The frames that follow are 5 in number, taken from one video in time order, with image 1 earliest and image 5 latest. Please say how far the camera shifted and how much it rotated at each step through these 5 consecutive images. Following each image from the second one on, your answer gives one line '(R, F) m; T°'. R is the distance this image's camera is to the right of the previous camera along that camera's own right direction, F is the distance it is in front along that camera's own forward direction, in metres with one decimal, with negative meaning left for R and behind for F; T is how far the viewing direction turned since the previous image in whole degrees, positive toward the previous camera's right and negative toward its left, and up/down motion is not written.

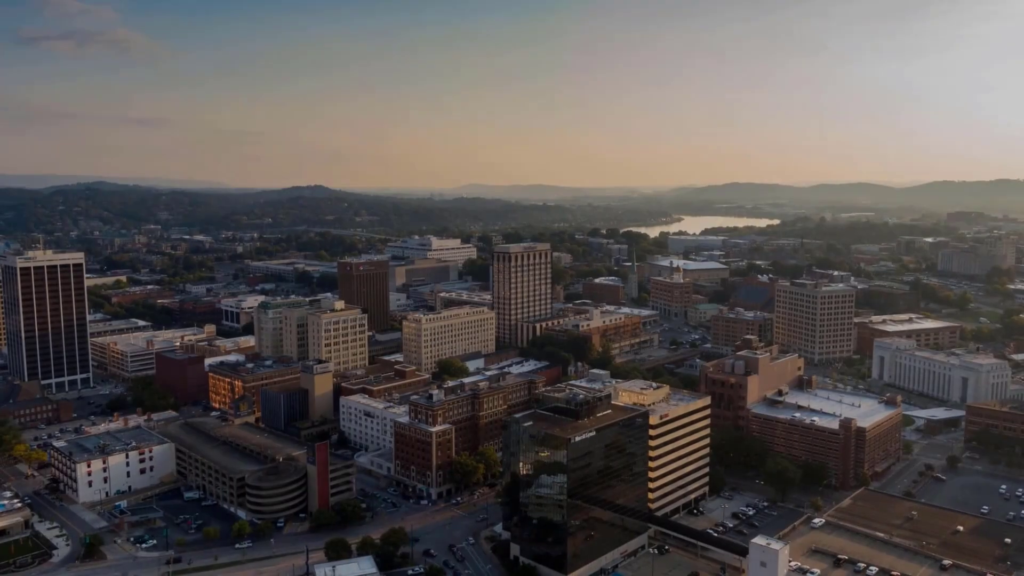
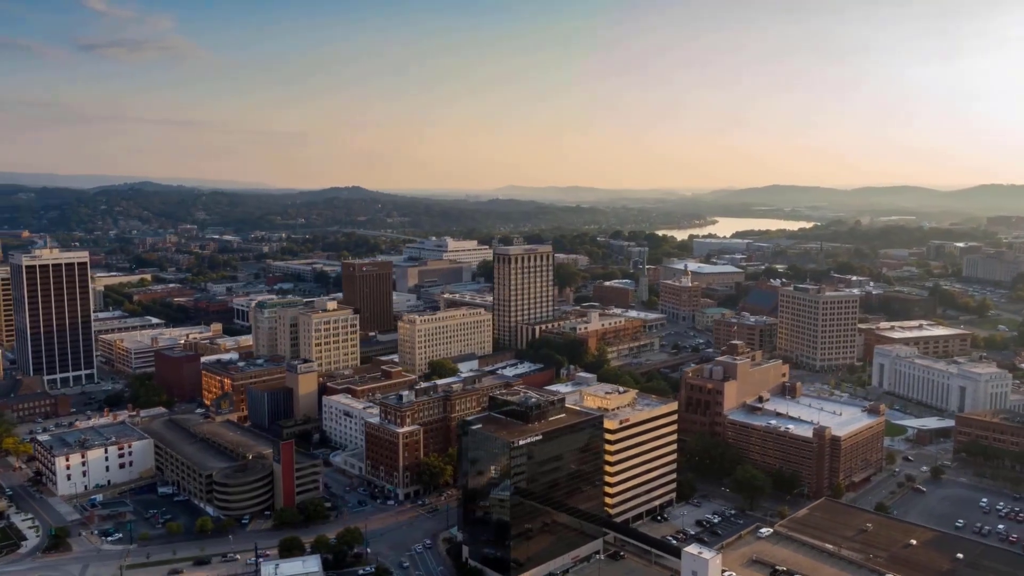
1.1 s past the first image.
(+3.6, +0.1) m; -3°
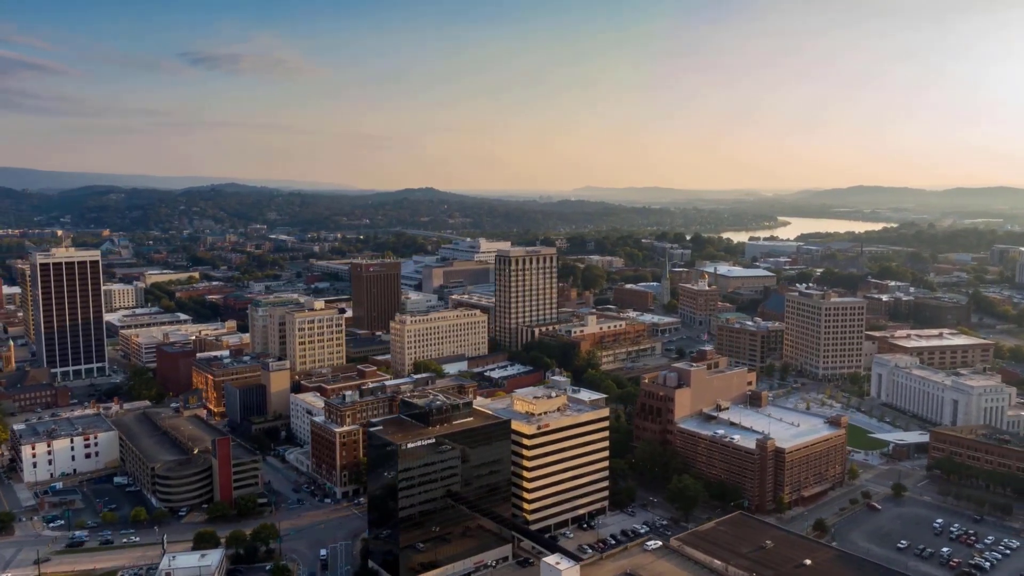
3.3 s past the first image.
(+7.3, +0.6) m; -5°
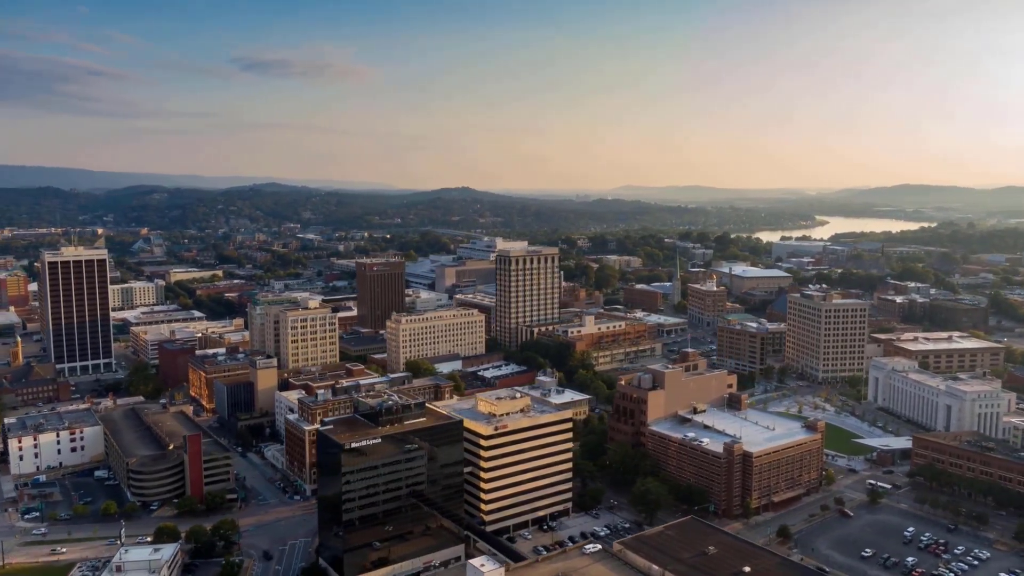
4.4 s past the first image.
(+3.7, +0.2) m; -3°
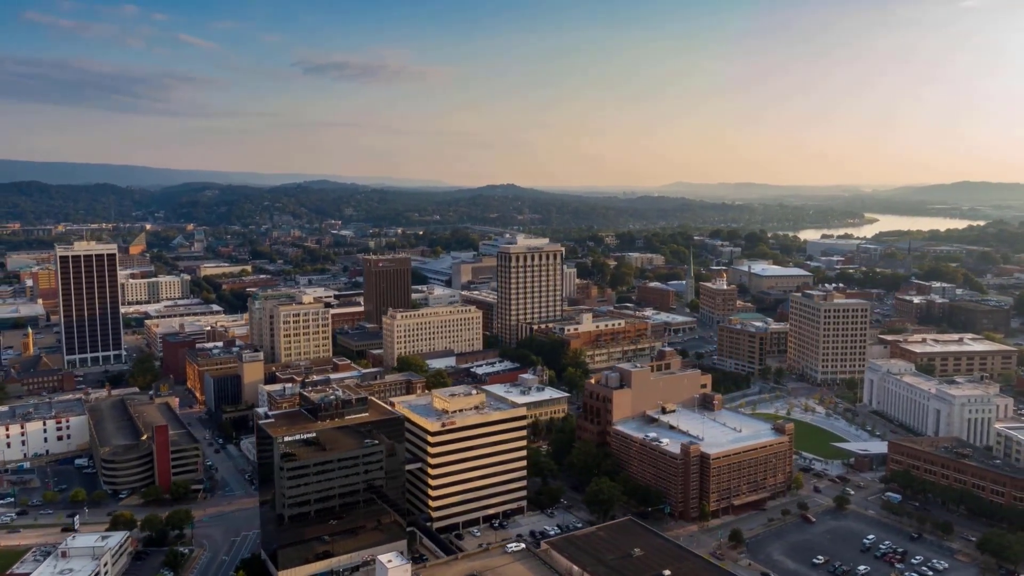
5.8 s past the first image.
(+4.6, +0.3) m; -3°
